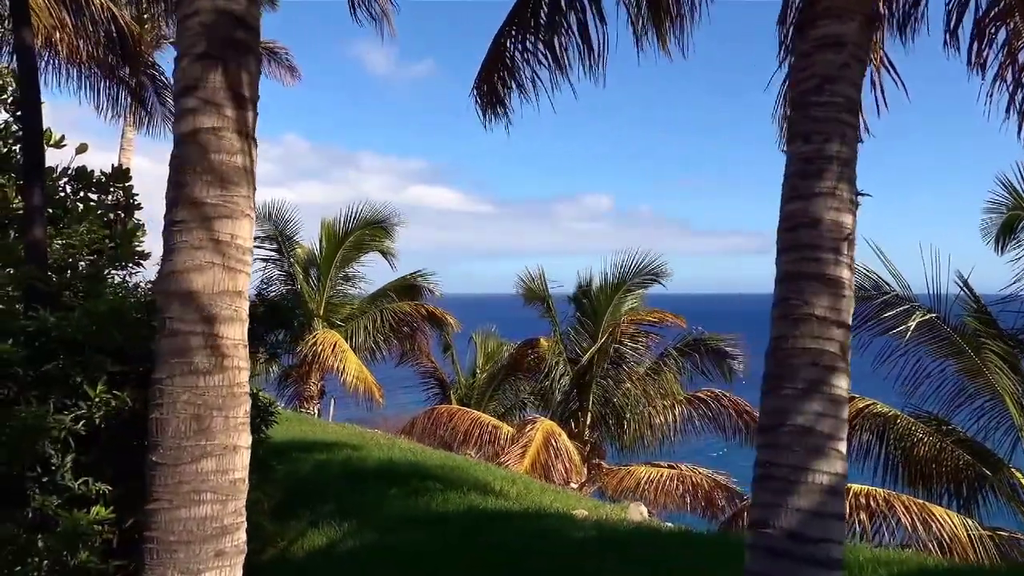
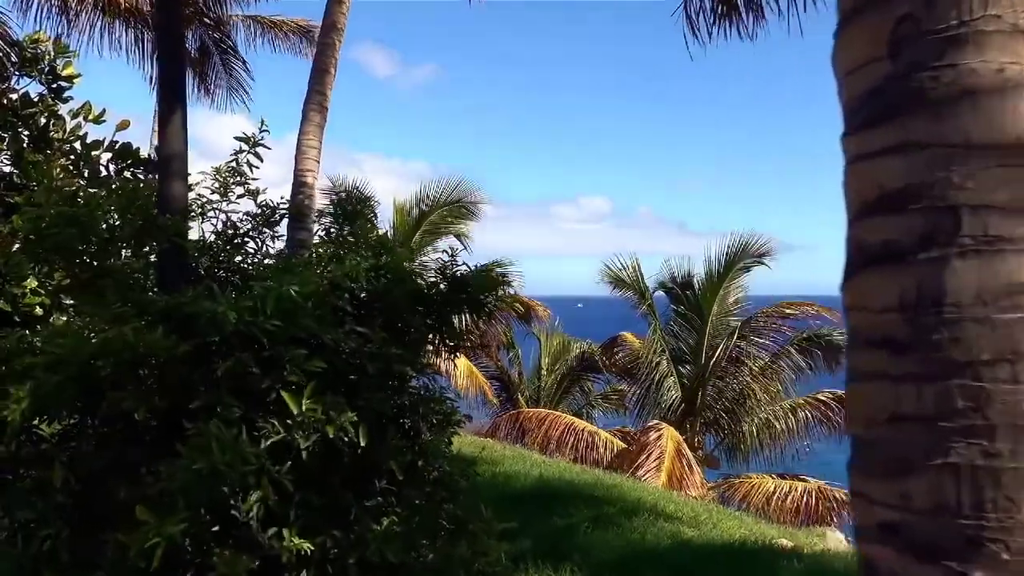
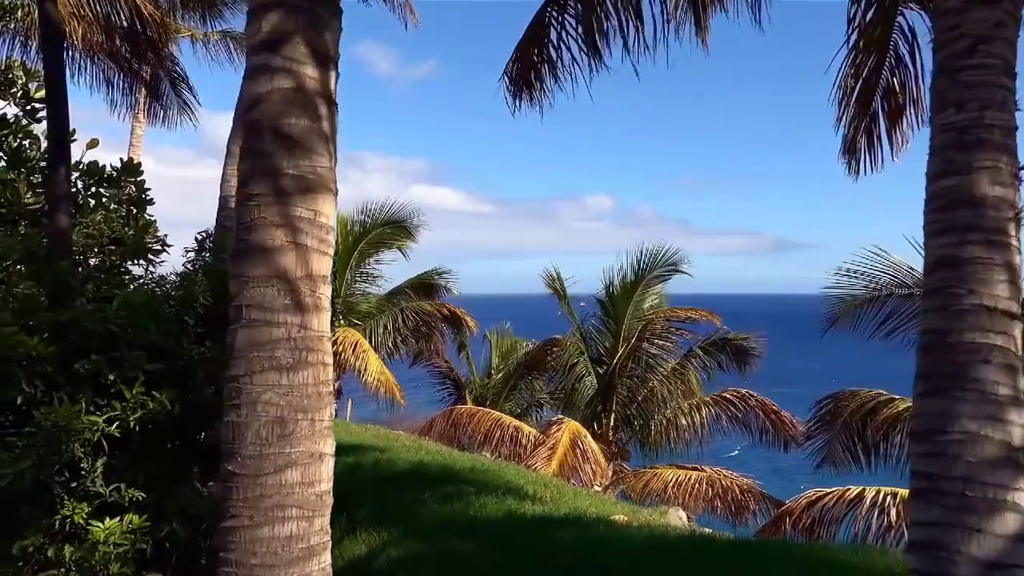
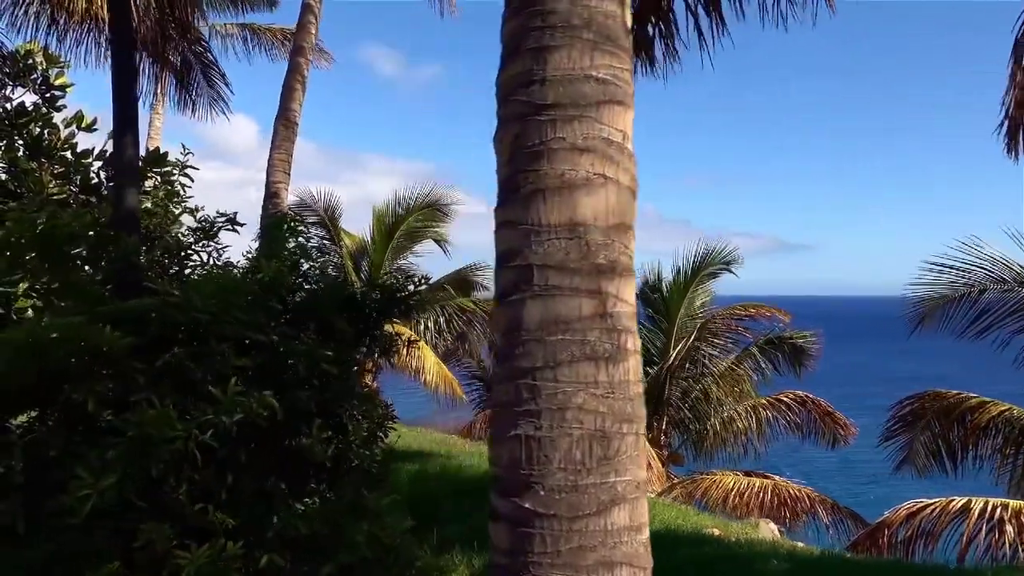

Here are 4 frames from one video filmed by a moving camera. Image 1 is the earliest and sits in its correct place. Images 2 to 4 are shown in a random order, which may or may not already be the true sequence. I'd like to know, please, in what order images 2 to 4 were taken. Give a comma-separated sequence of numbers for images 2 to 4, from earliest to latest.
3, 4, 2
